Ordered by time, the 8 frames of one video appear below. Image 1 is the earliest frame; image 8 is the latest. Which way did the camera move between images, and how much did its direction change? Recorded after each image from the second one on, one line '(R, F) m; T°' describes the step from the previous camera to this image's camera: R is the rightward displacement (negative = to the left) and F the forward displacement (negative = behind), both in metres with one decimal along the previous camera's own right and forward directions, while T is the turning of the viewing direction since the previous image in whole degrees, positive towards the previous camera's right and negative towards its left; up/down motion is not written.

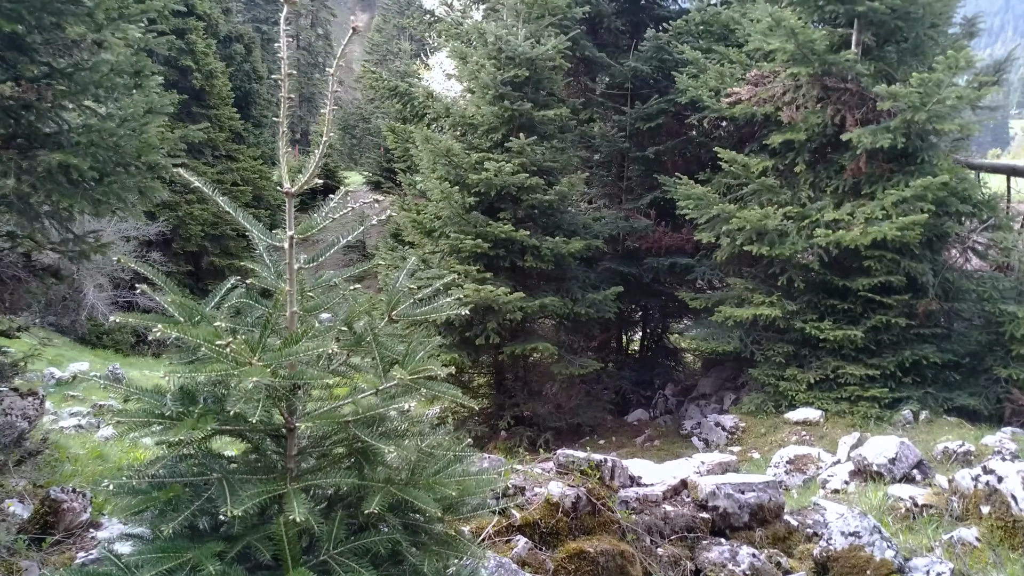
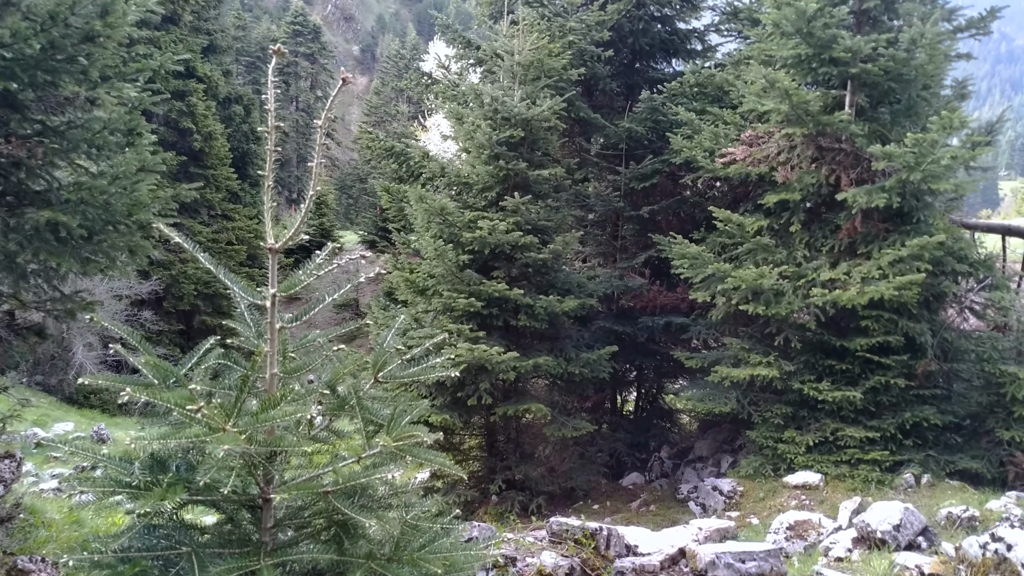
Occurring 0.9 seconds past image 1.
(0.0, +0.1) m; 0°
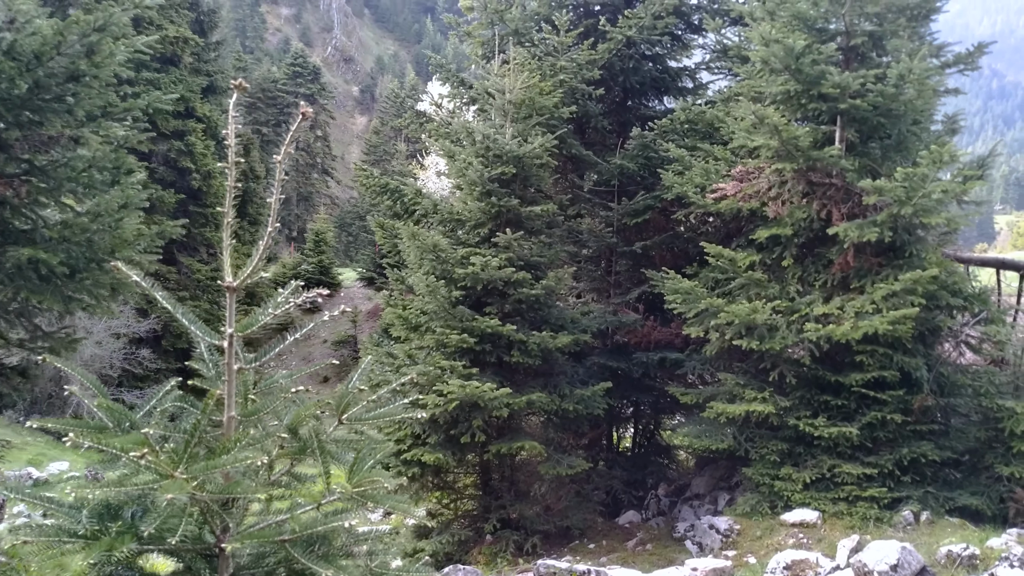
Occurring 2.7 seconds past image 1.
(+0.1, 0.0) m; 0°
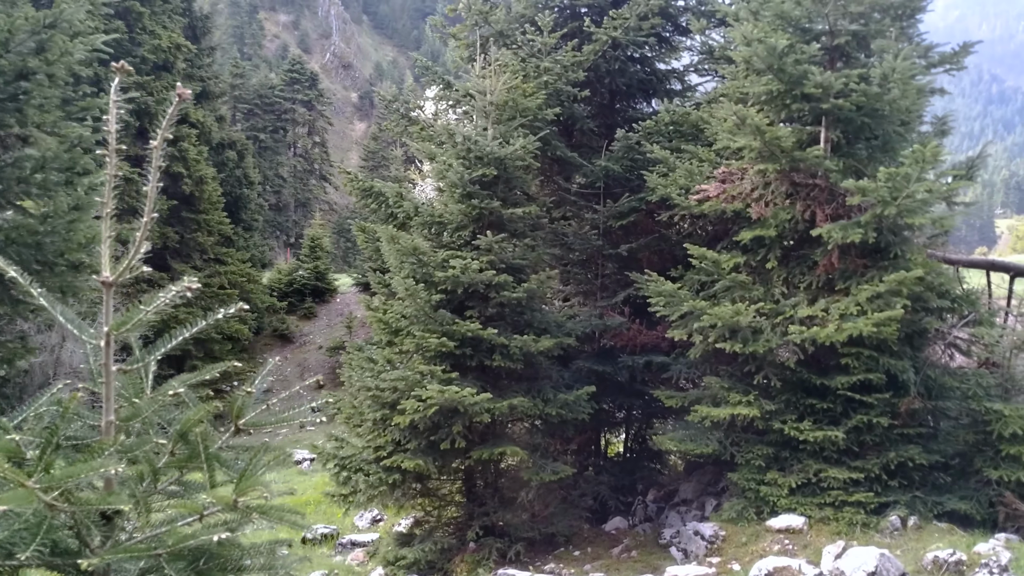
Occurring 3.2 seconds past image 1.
(+0.2, +0.1) m; 0°
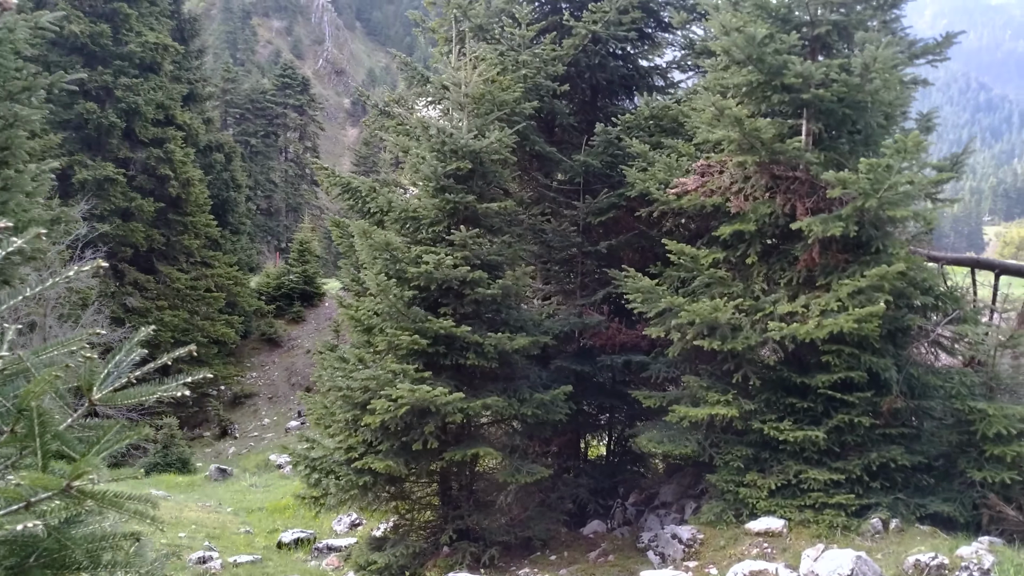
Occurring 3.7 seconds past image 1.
(+0.2, +0.2) m; 0°
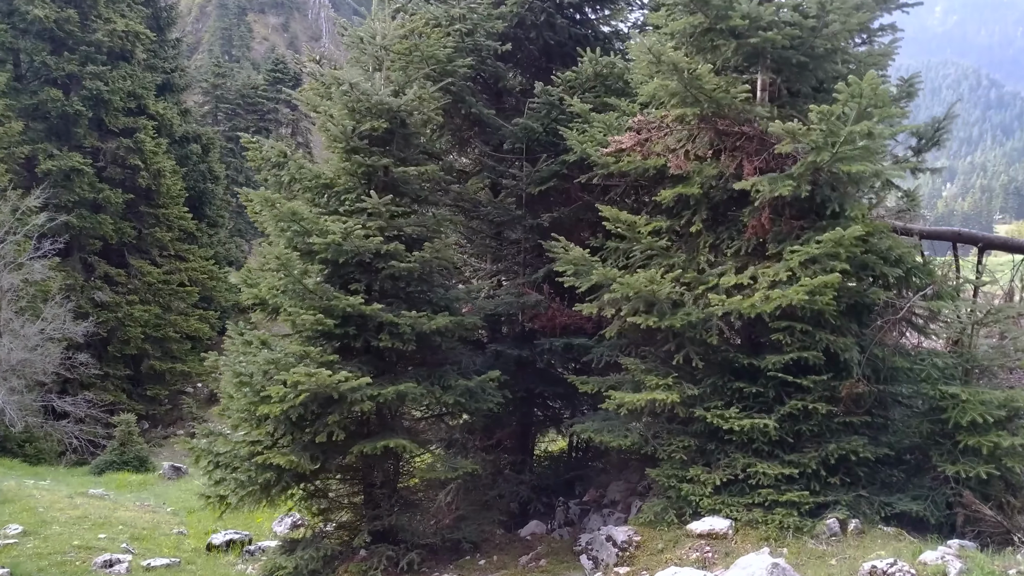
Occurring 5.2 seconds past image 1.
(+0.7, +0.9) m; 0°
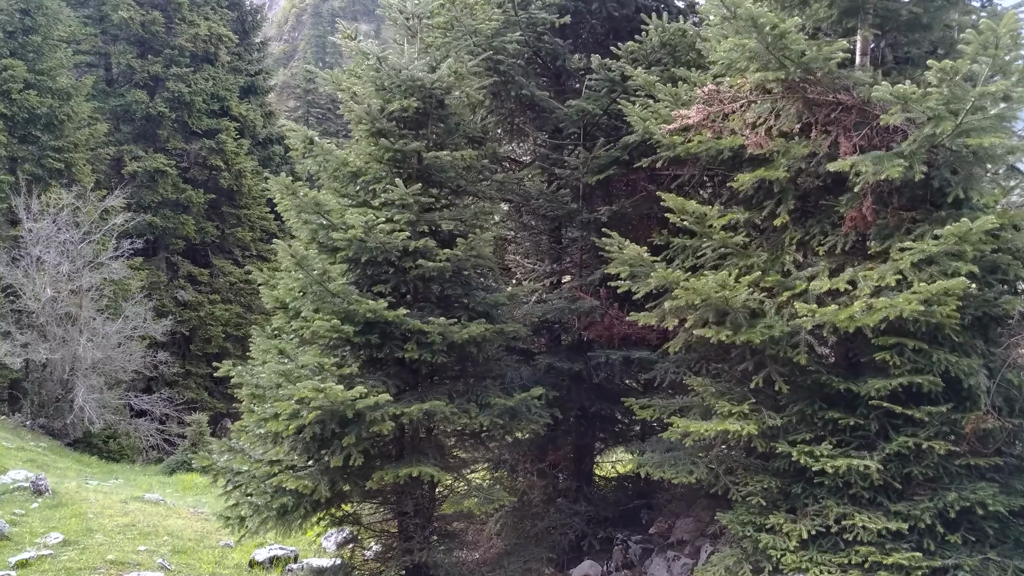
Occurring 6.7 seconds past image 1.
(+0.3, +1.0) m; -6°
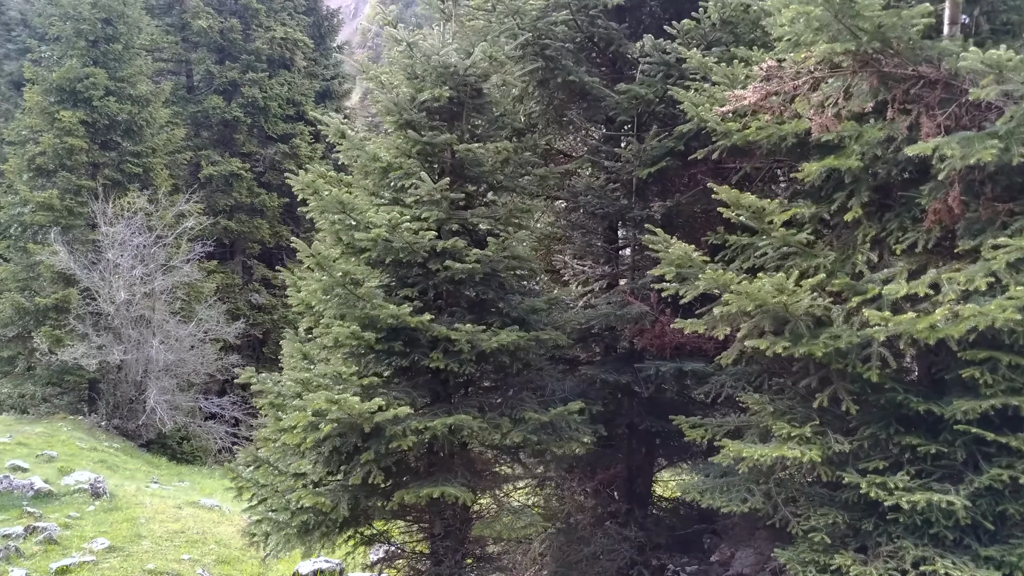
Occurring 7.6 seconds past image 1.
(+0.3, +0.6) m; -5°
